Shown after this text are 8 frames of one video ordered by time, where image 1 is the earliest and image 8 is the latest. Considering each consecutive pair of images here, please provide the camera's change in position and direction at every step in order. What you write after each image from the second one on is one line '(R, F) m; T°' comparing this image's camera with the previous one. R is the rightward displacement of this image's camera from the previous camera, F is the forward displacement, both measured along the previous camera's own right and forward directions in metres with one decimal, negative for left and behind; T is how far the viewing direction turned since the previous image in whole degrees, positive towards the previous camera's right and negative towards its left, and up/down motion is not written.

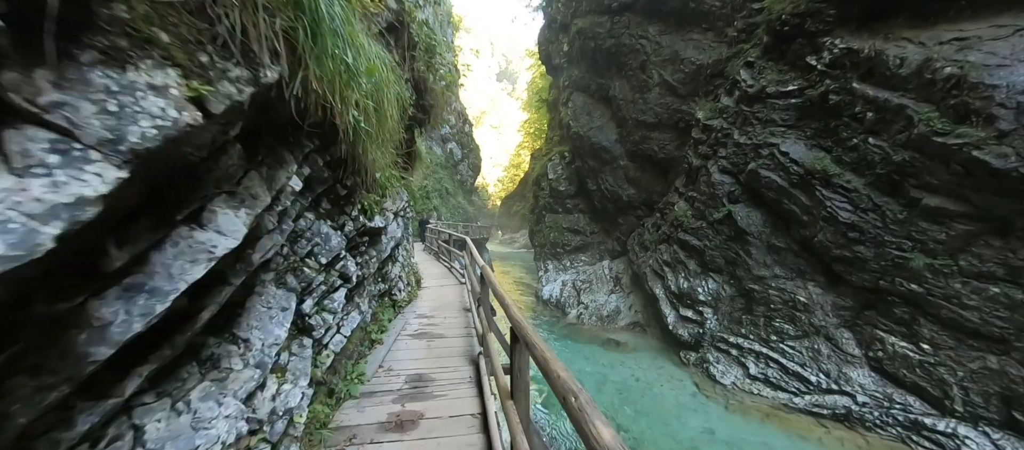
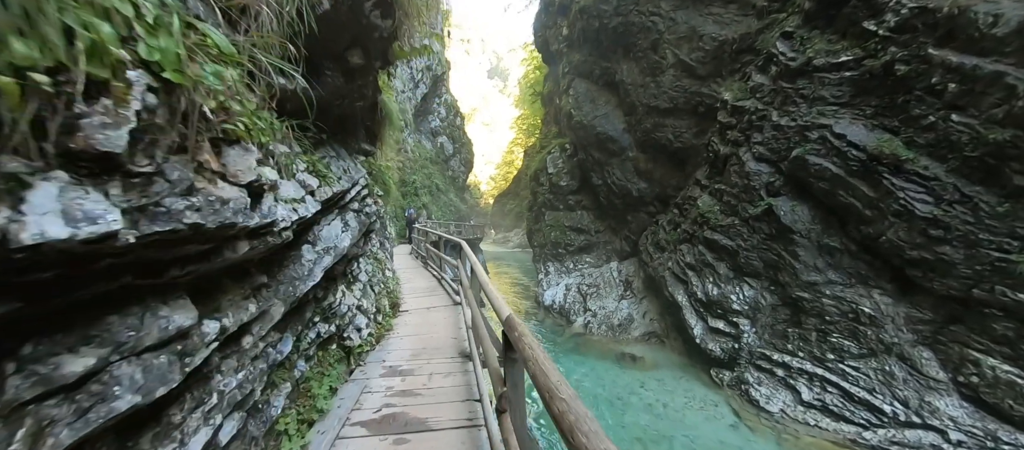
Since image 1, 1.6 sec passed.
(-0.2, +1.4) m; +2°
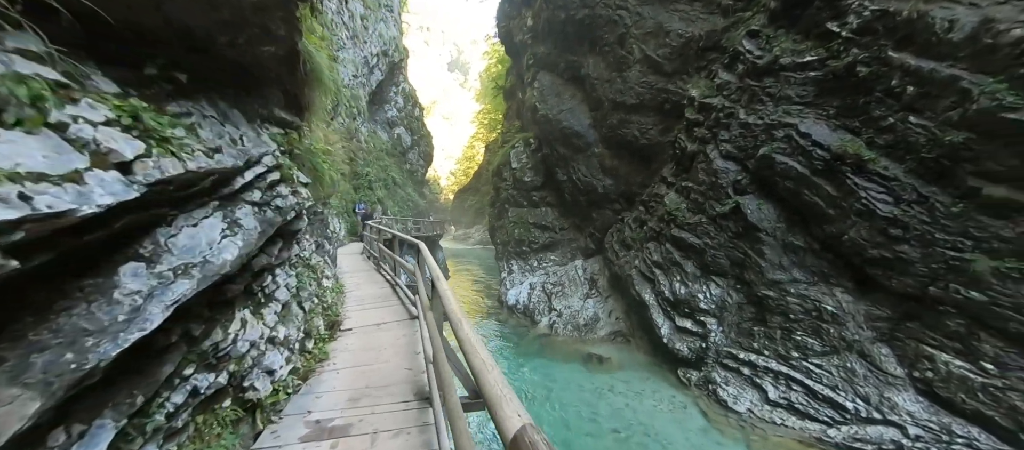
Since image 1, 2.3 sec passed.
(-0.1, +0.7) m; +7°
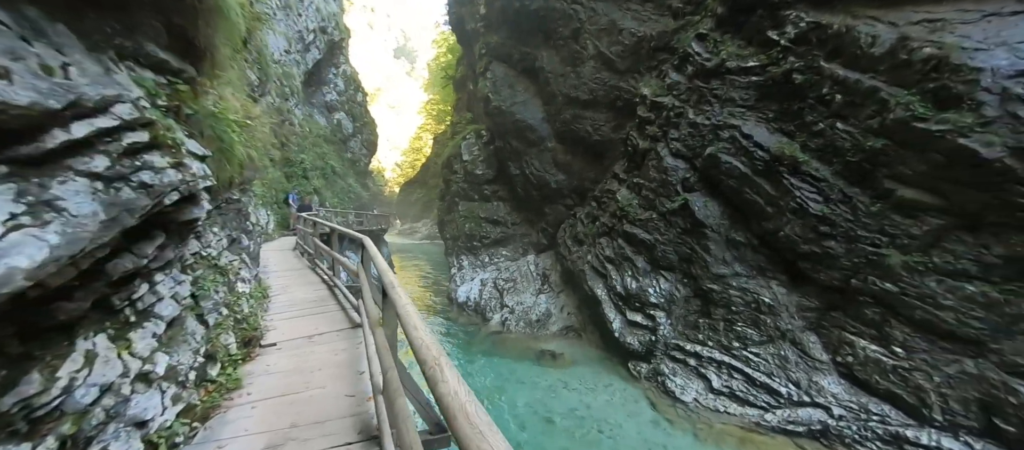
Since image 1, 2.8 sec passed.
(-0.1, +0.5) m; +9°
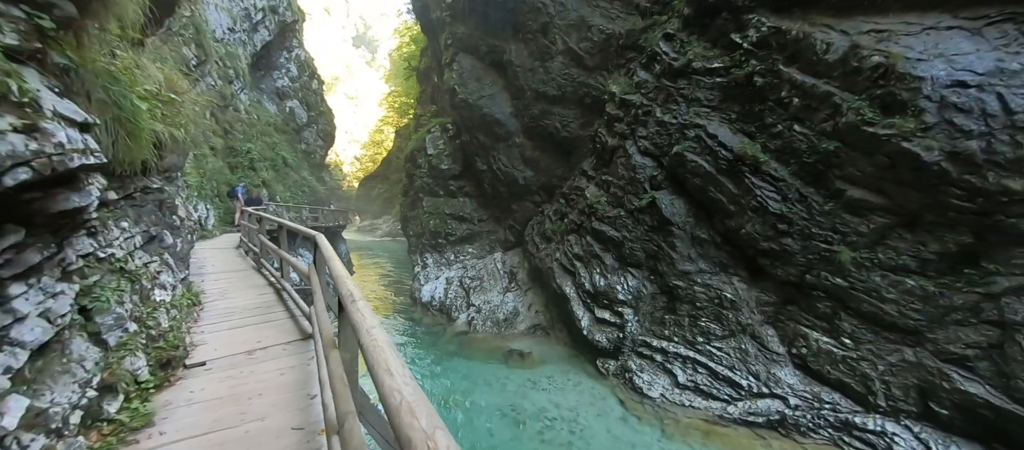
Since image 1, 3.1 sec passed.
(-0.1, +0.3) m; +6°
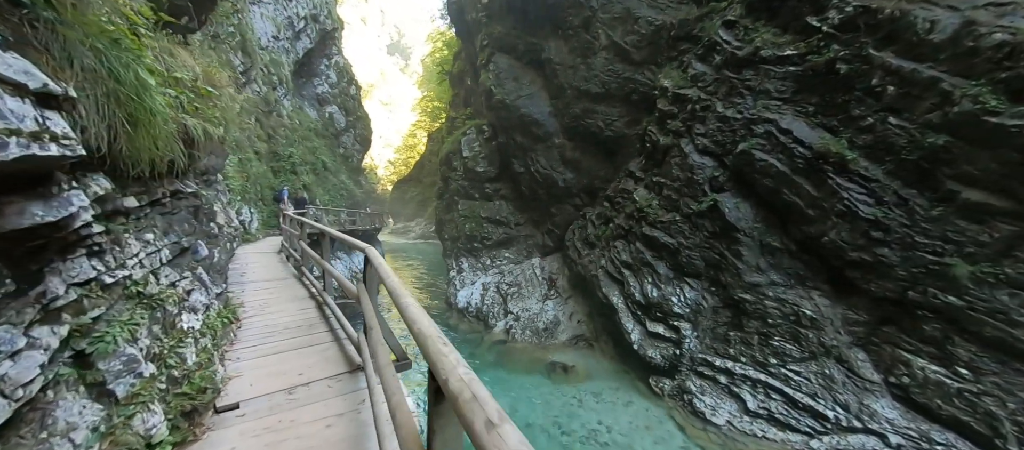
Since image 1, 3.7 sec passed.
(-0.4, +0.4) m; -4°
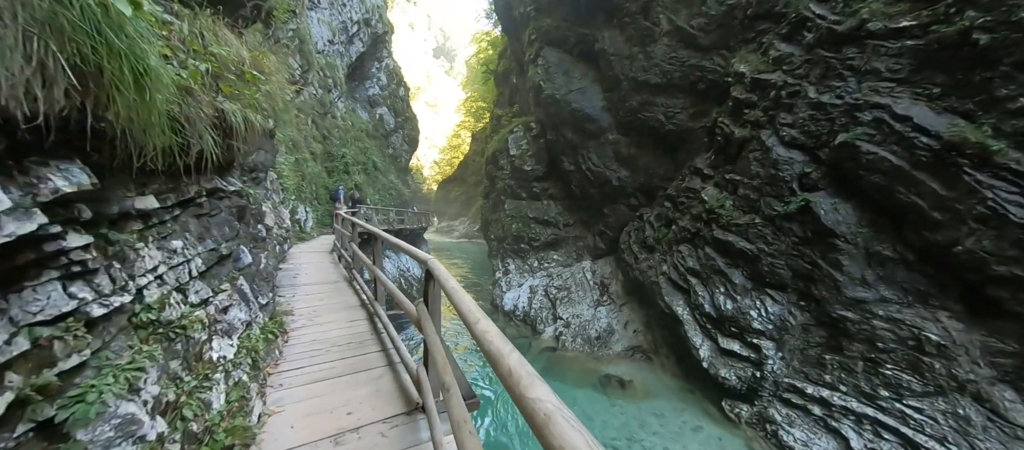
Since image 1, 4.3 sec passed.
(-0.3, +0.3) m; -7°
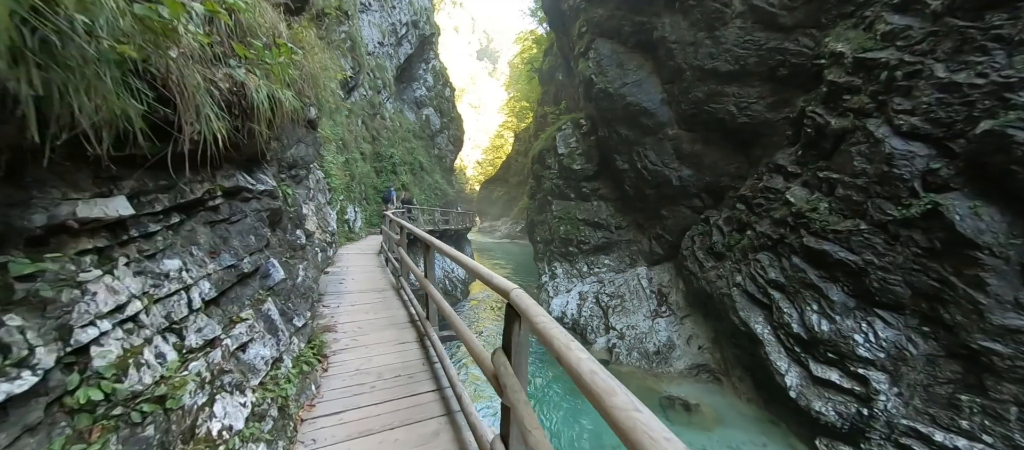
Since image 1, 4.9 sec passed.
(-0.3, +0.3) m; -7°
